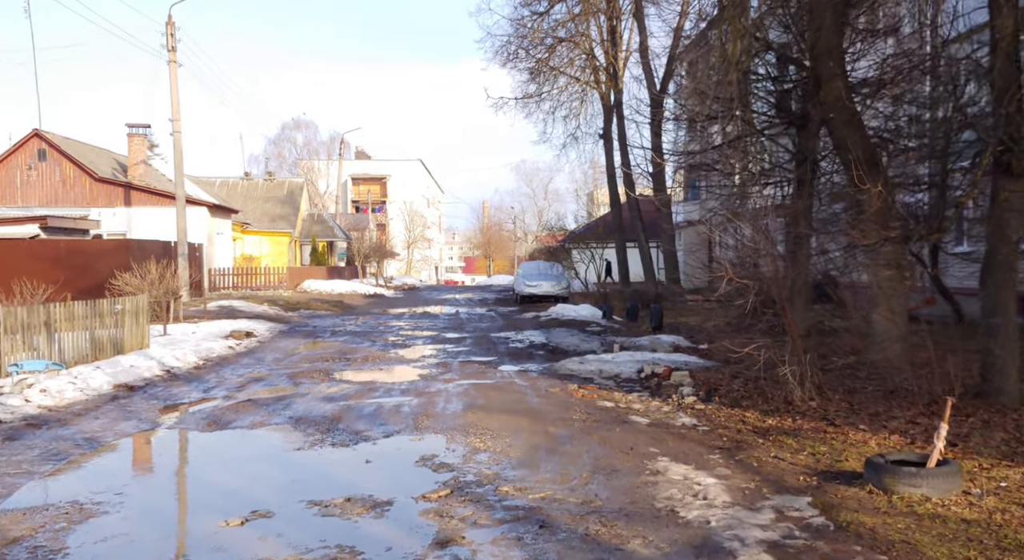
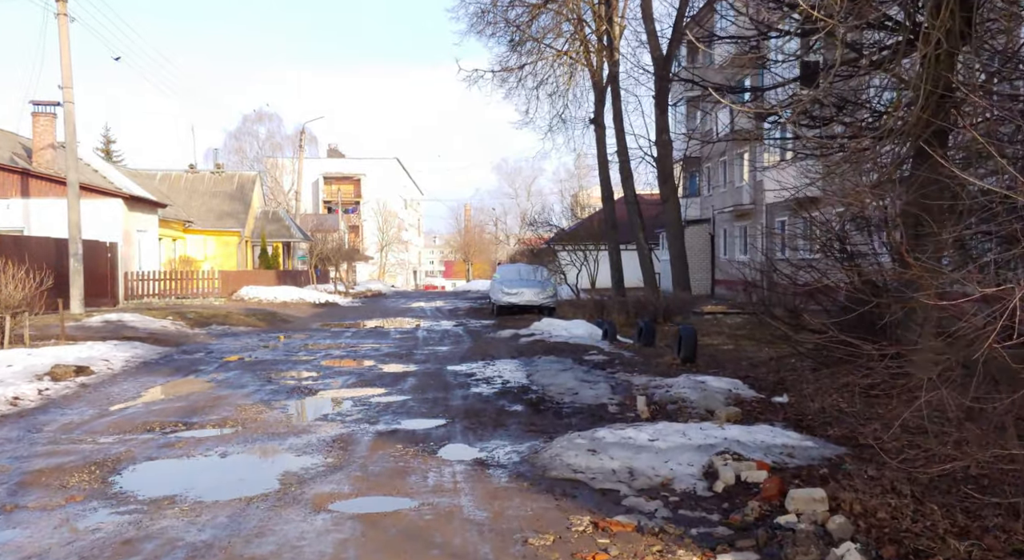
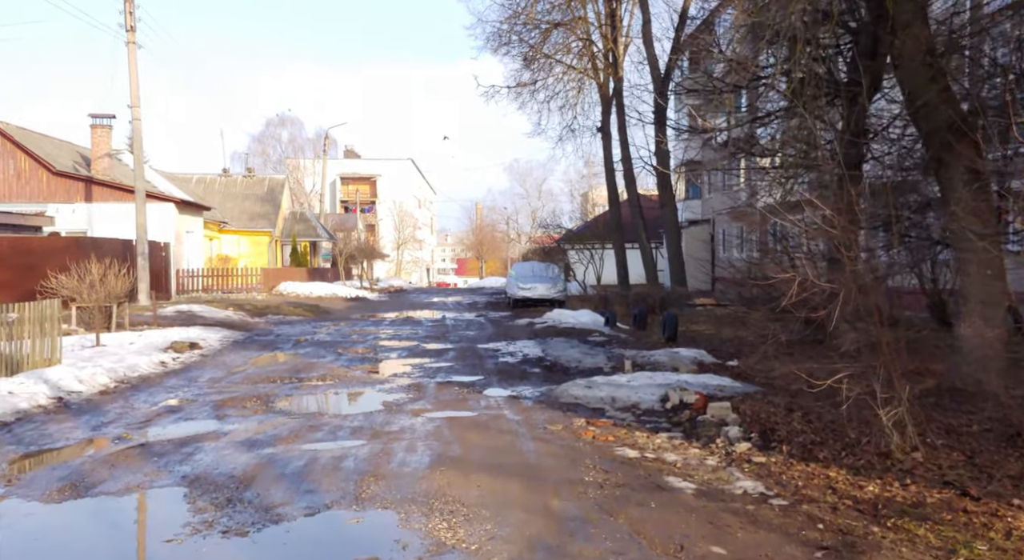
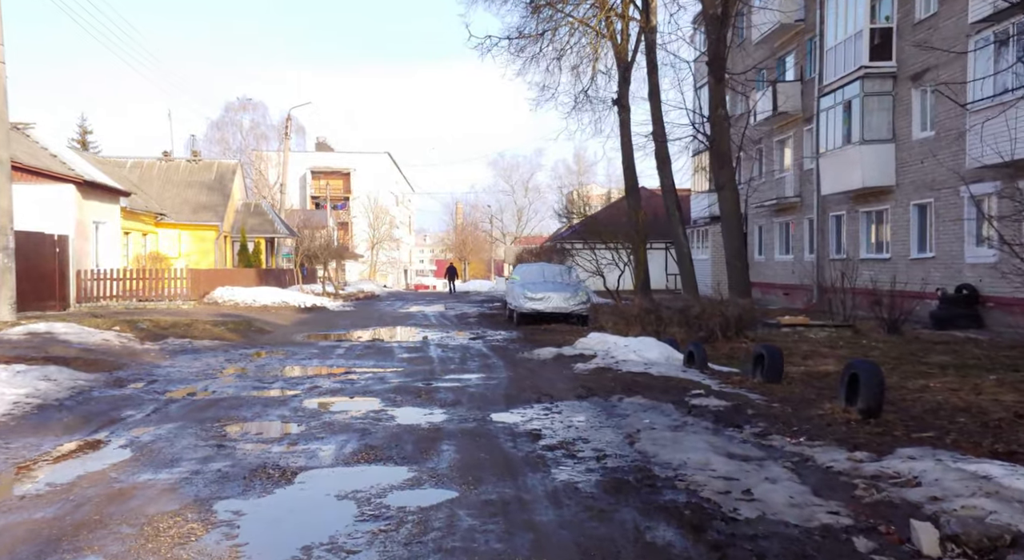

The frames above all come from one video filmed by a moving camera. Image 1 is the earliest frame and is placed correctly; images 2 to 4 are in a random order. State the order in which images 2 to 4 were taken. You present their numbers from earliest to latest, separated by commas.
3, 2, 4
